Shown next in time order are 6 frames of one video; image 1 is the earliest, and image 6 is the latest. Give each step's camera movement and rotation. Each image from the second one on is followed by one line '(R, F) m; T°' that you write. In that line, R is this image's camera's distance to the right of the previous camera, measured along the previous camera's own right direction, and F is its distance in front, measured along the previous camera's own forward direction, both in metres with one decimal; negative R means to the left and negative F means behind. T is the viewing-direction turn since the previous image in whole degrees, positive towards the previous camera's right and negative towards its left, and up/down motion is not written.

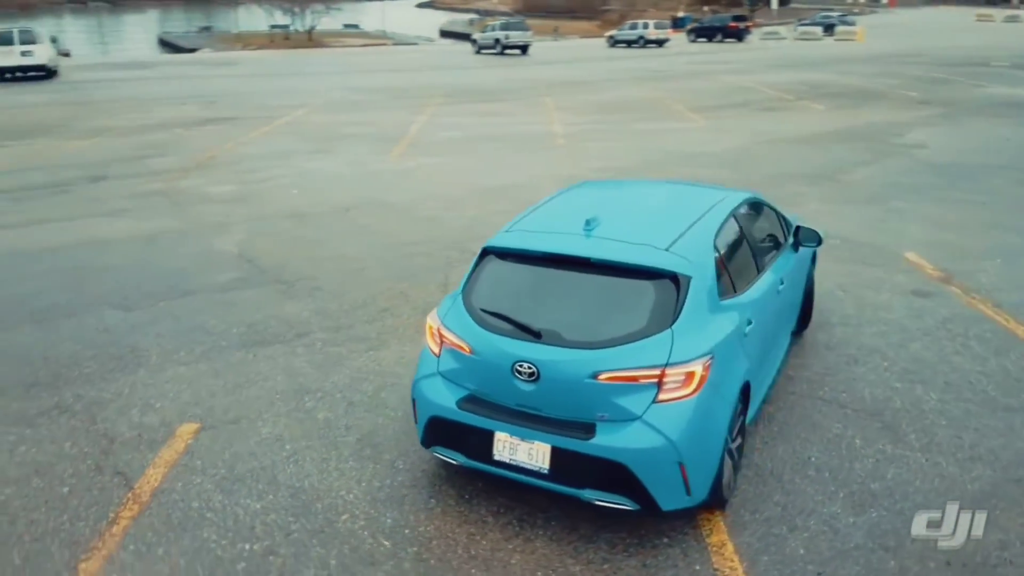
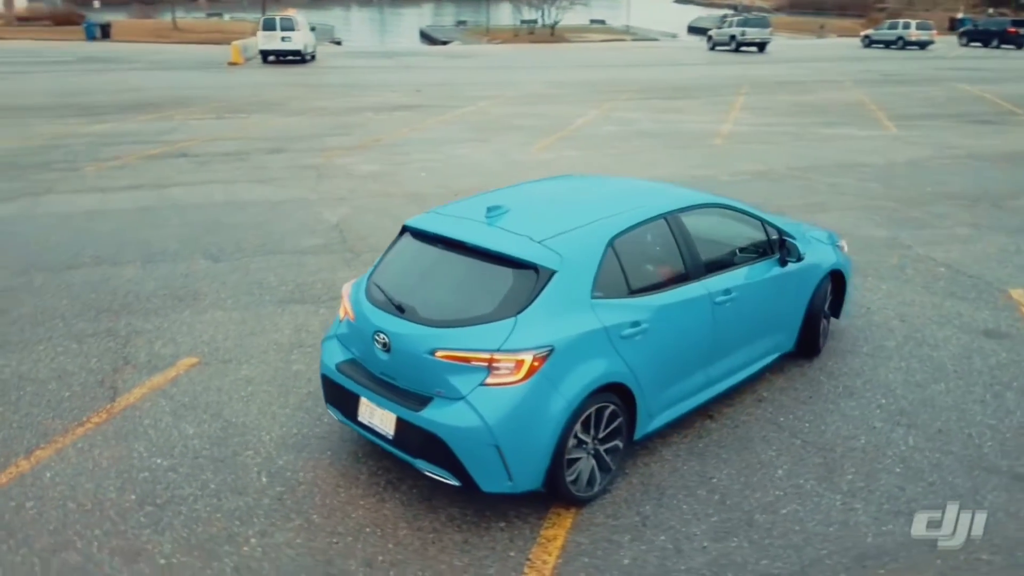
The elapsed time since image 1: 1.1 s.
(+2.0, +0.1) m; -17°
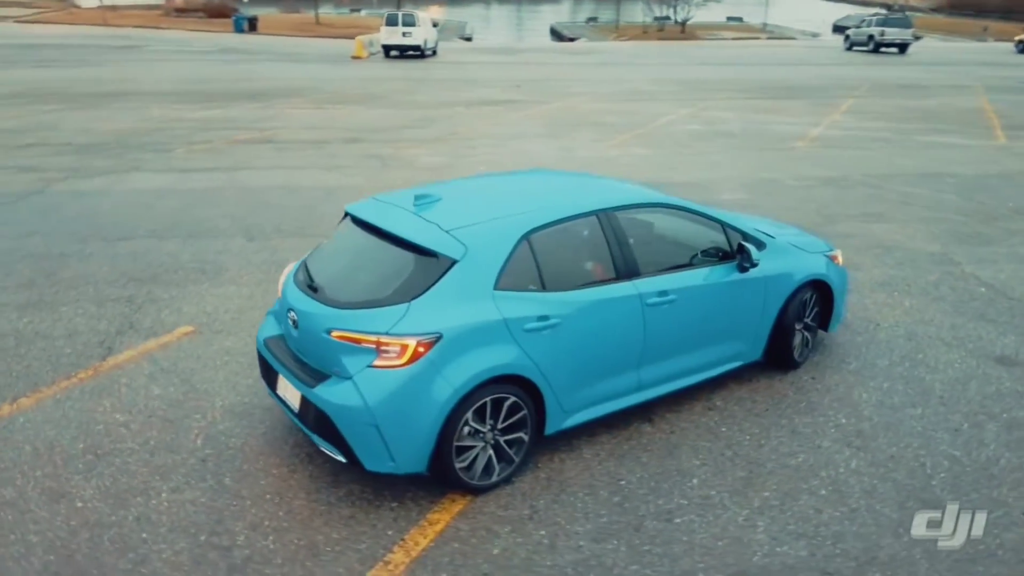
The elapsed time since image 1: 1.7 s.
(+1.3, 0.0) m; -9°
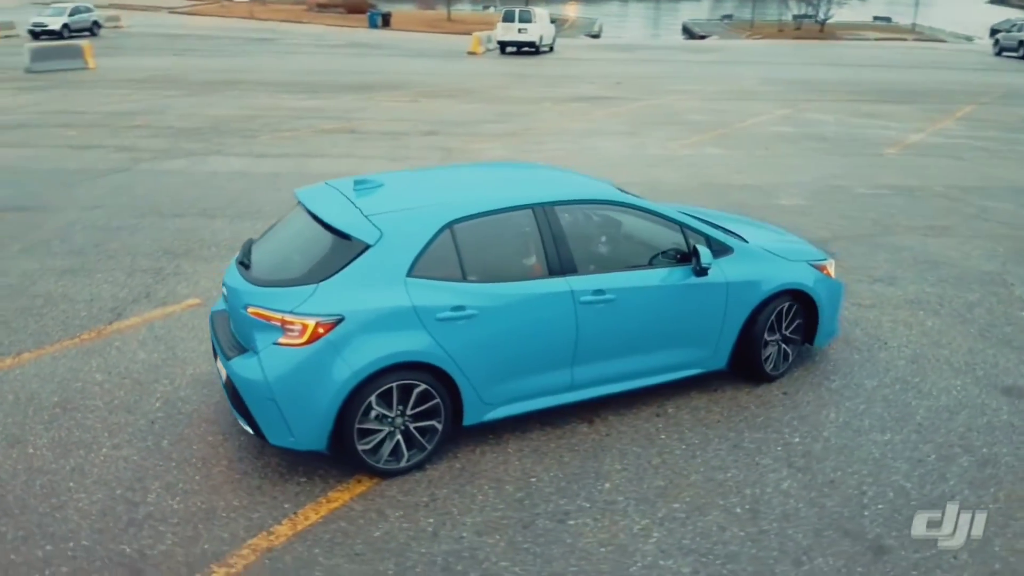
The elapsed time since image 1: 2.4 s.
(+1.2, +0.1) m; -9°
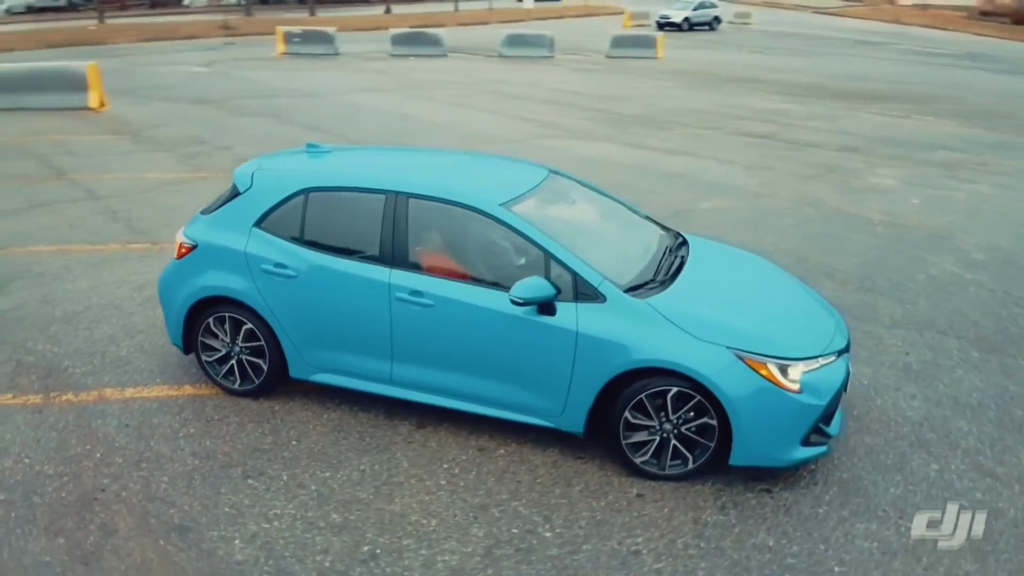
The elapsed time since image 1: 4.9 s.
(+4.2, +1.8) m; -41°
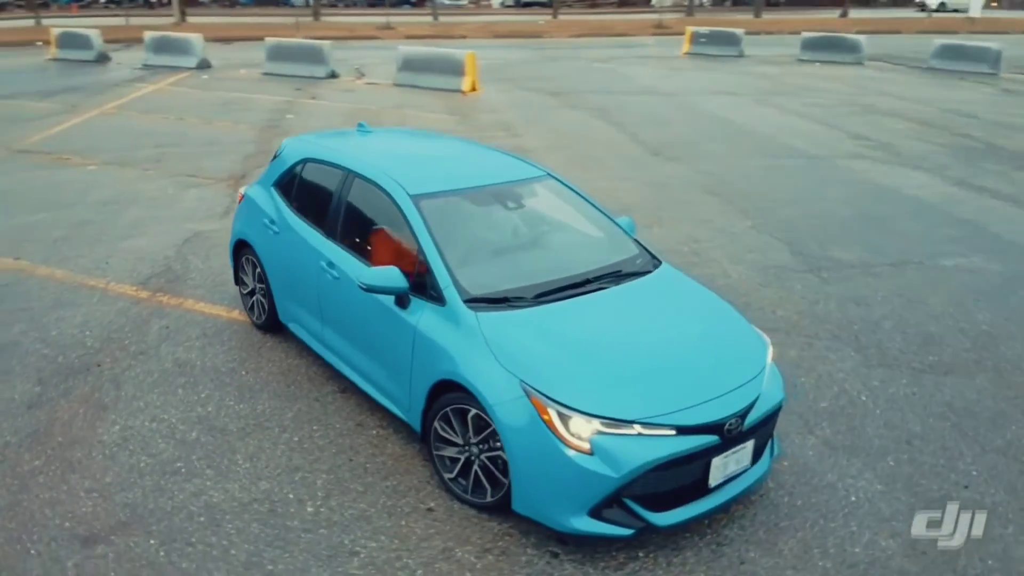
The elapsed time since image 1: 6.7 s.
(+3.1, +1.0) m; -31°
